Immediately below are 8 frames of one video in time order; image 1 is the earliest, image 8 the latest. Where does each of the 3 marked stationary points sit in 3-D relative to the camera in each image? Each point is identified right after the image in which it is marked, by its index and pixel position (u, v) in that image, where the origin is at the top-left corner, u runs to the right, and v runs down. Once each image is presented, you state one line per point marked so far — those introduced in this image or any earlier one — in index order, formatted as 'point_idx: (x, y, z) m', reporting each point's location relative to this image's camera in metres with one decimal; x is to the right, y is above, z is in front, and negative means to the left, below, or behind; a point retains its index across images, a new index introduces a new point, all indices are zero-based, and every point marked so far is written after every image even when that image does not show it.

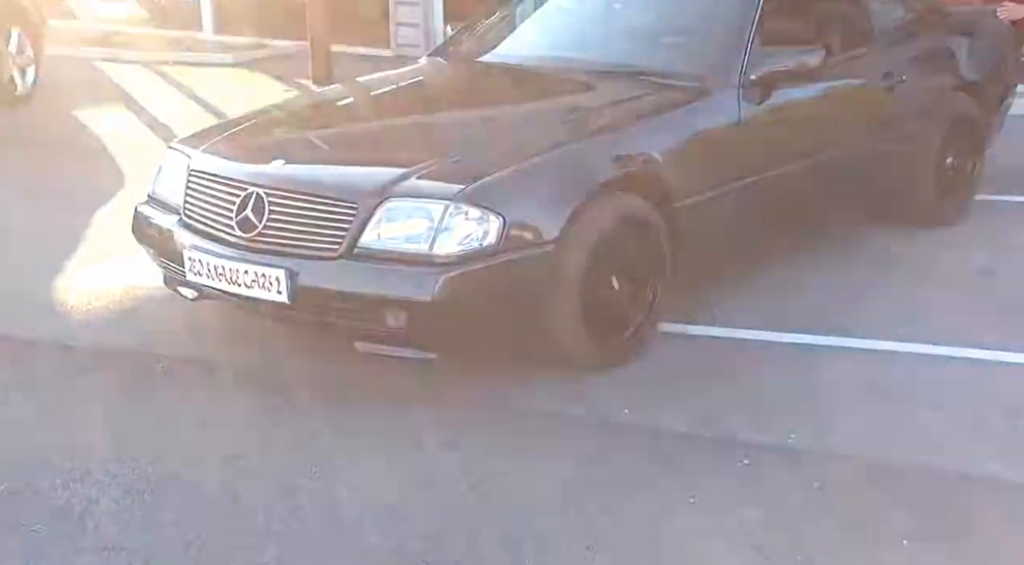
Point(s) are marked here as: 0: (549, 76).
0: (+0.2, +0.9, +5.3) m
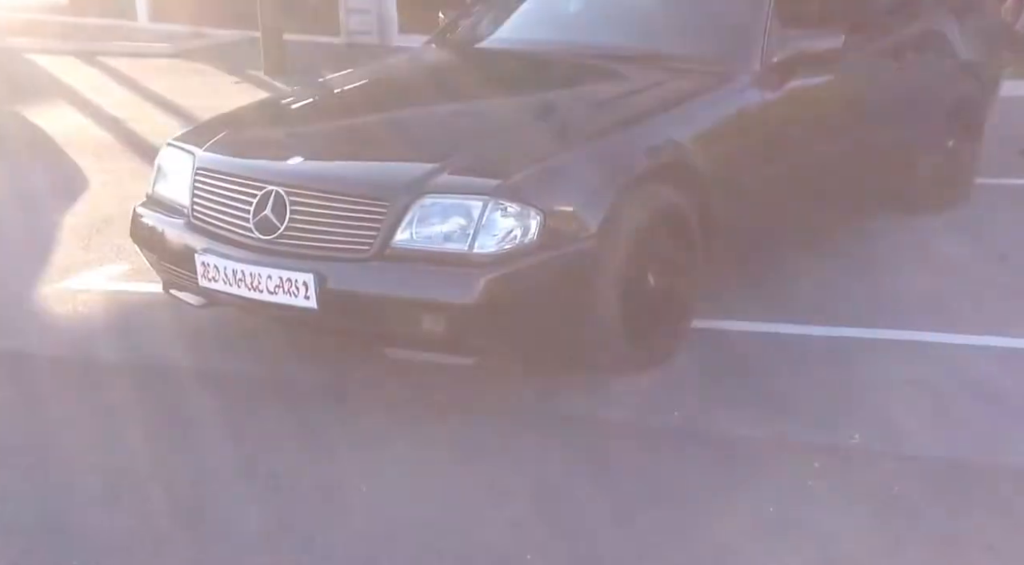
0: (+0.2, +0.9, +5.1) m
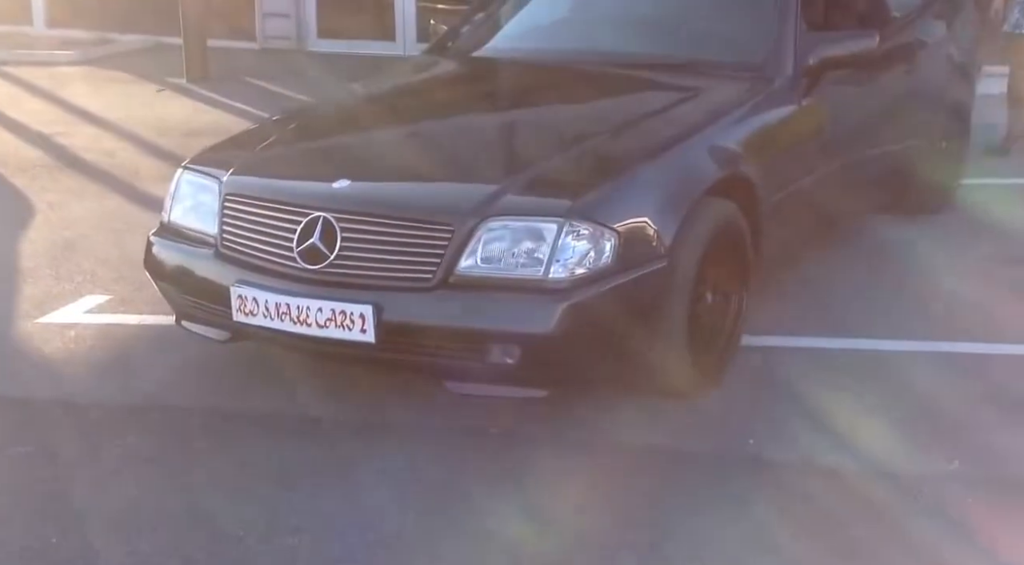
0: (+0.3, +0.8, +4.8) m
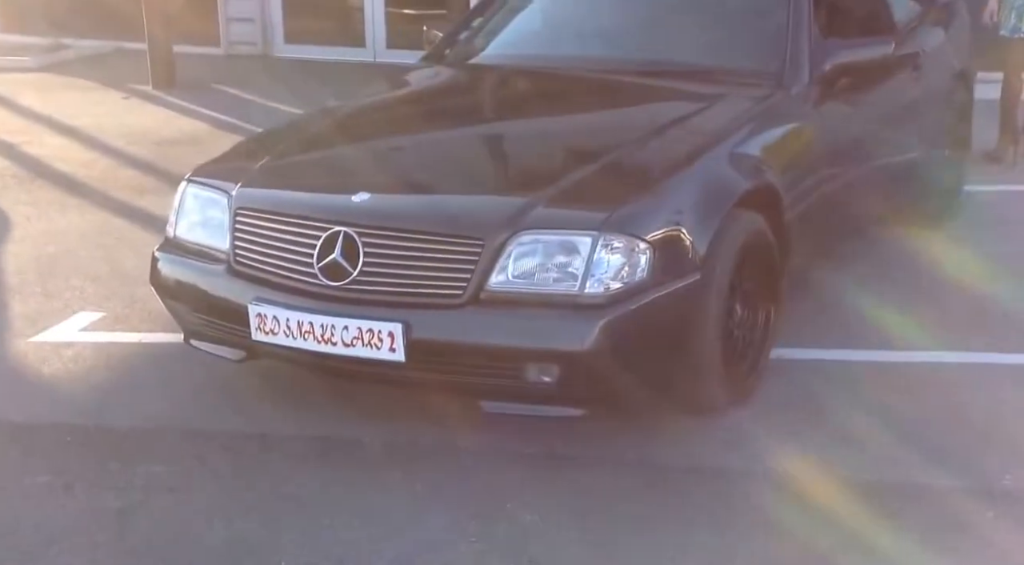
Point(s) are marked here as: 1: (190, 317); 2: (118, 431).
0: (+0.3, +0.8, +4.8) m
1: (-1.0, -0.1, +4.0) m
2: (-1.3, -0.5, +3.9) m
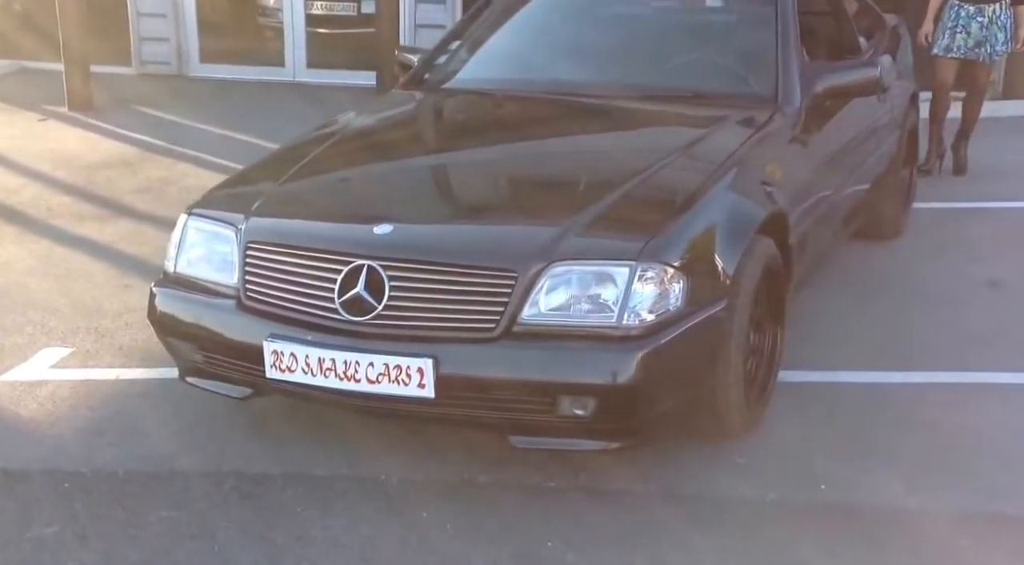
0: (+0.3, +0.7, +4.7) m
1: (-1.0, -0.2, +3.8) m
2: (-1.2, -0.6, +3.7) m
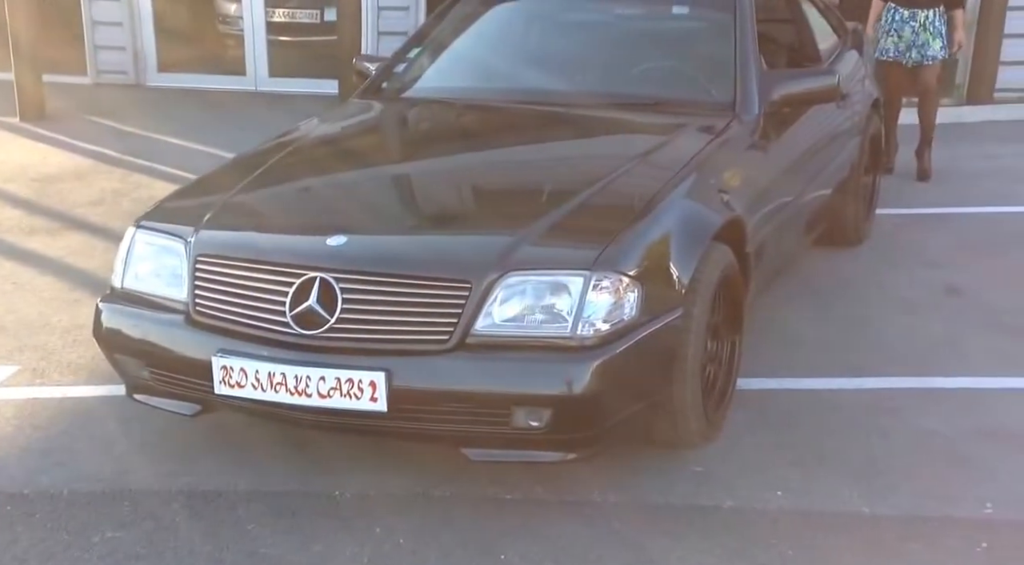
0: (+0.1, +0.6, +4.7) m
1: (-1.1, -0.3, +3.7) m
2: (-1.3, -0.6, +3.6) m
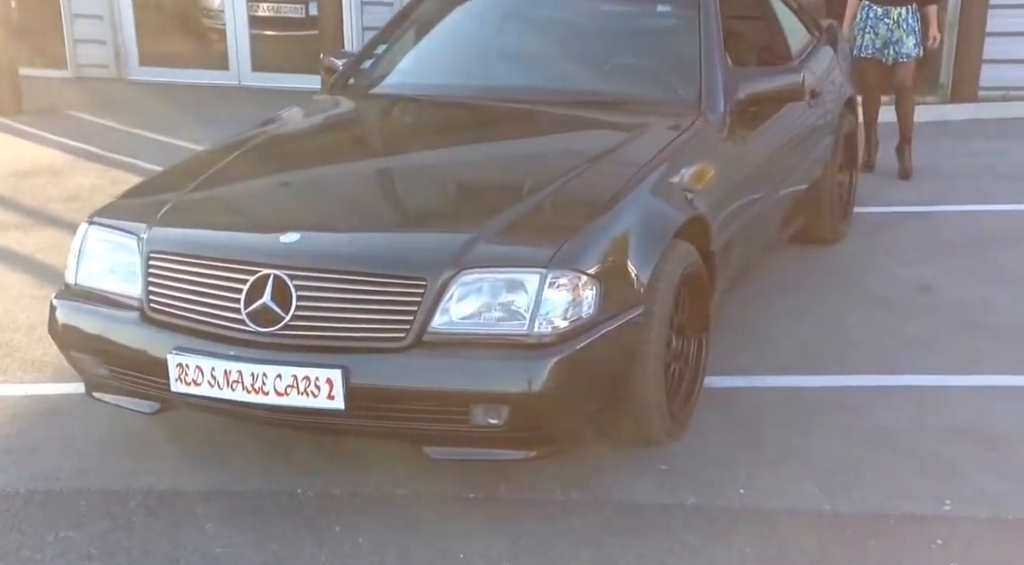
0: (0.0, +0.7, +4.6) m
1: (-1.2, -0.3, +3.7) m
2: (-1.4, -0.6, +3.6) m
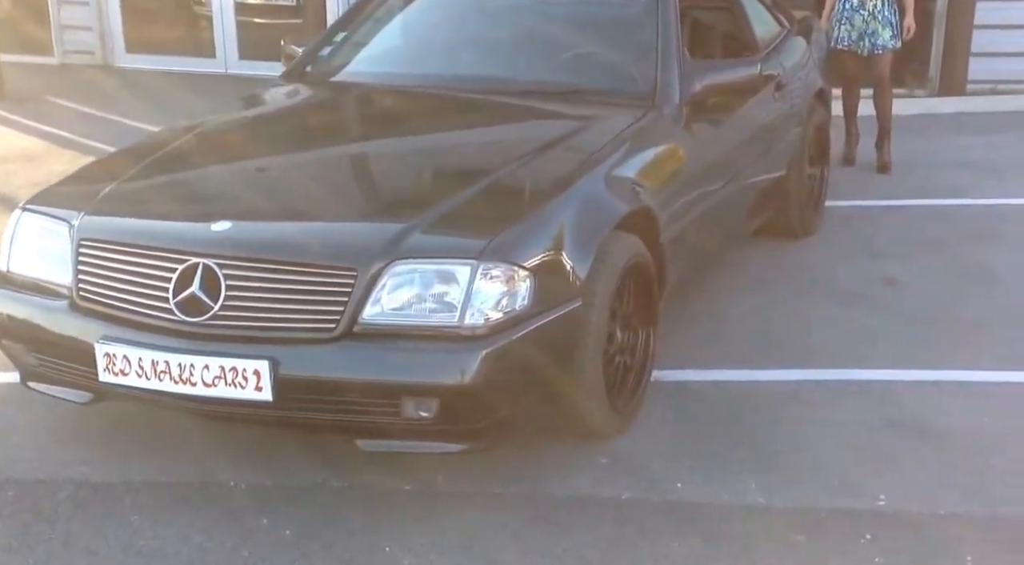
0: (-0.2, +0.7, +4.6) m
1: (-1.4, -0.2, +3.6) m
2: (-1.6, -0.6, +3.6) m
